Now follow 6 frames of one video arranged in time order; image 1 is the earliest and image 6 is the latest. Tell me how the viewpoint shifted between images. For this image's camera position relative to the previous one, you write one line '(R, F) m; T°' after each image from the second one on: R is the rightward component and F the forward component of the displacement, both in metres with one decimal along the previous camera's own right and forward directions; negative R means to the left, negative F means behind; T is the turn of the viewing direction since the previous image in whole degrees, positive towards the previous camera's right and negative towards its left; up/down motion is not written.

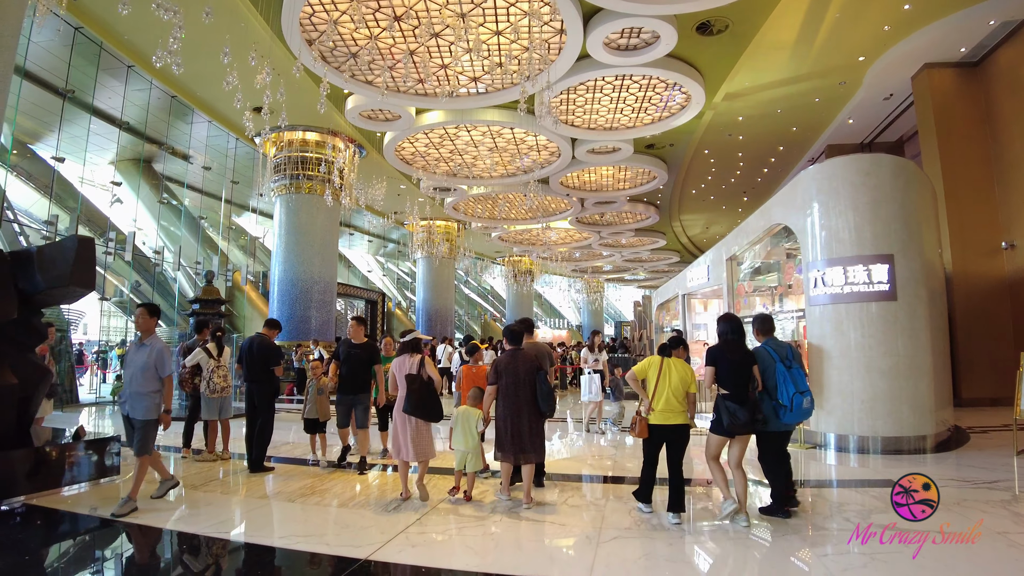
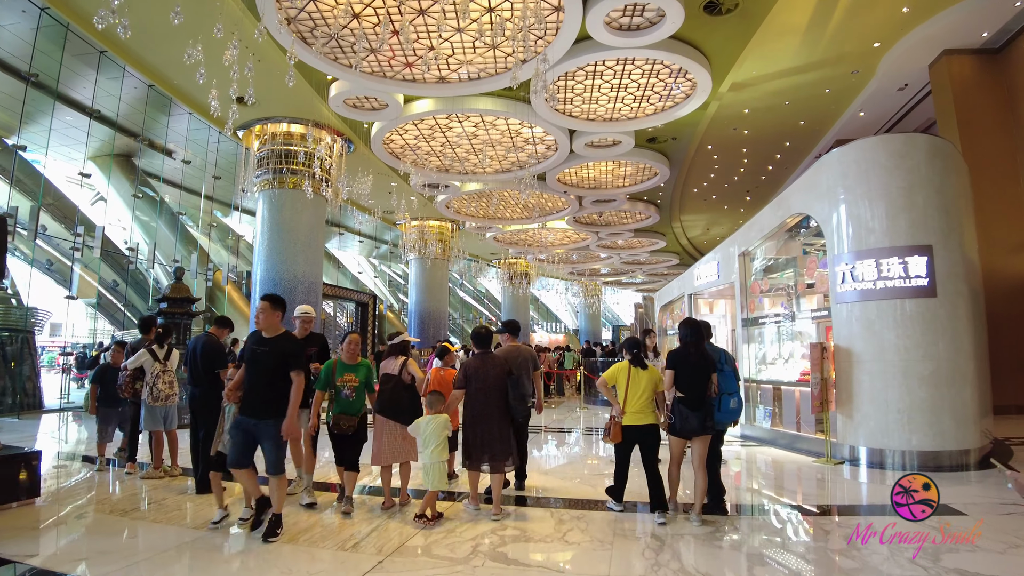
(0.0, +0.6) m; 0°
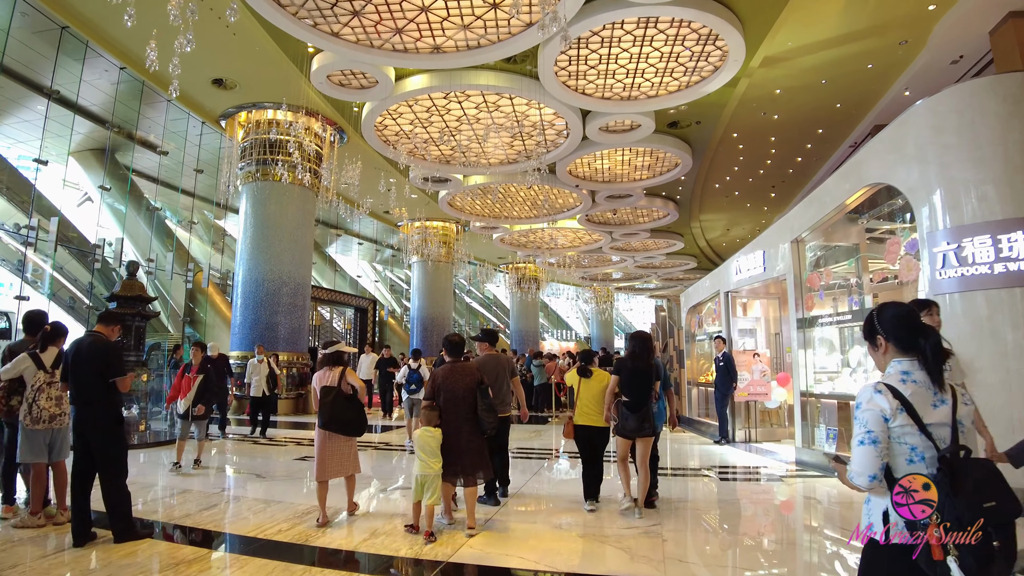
(+0.1, +1.1) m; -1°
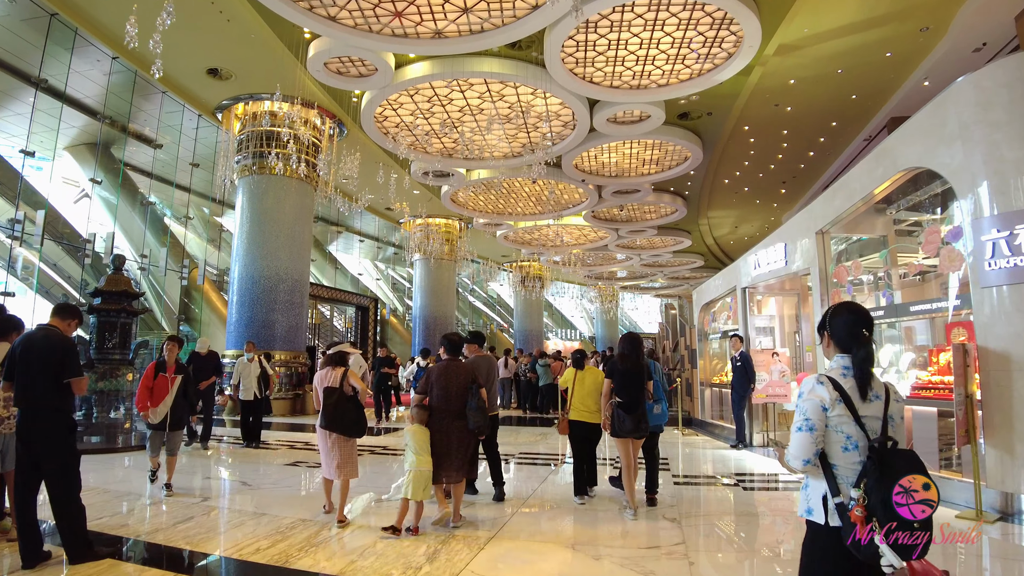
(0.0, +0.3) m; 0°
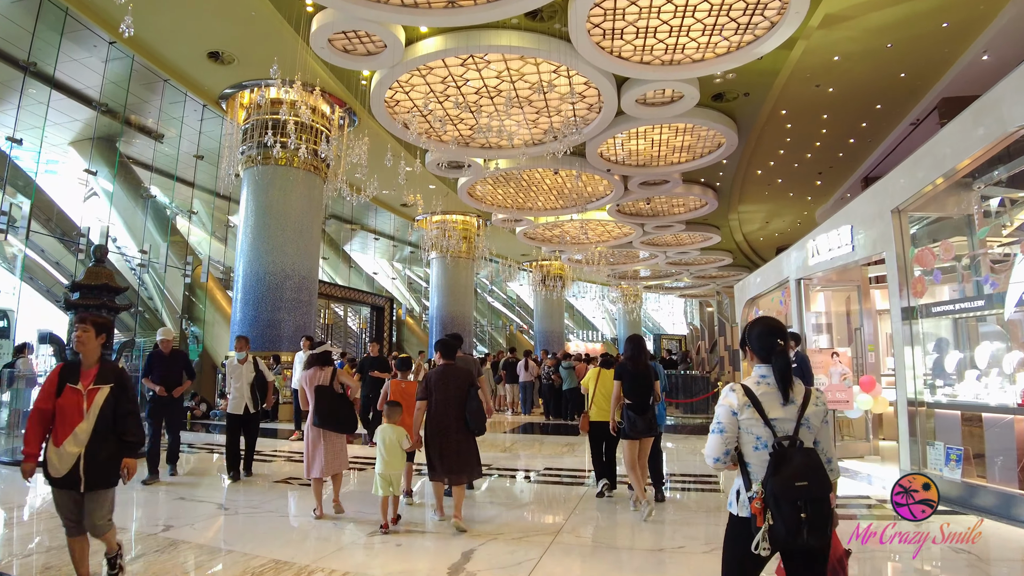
(0.0, +0.7) m; -2°
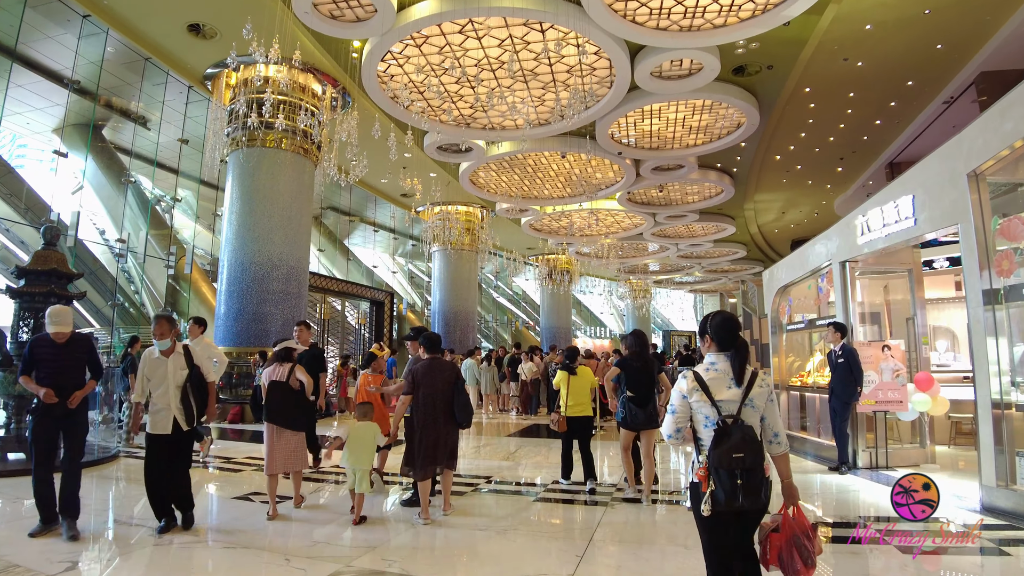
(0.0, +0.7) m; -1°
